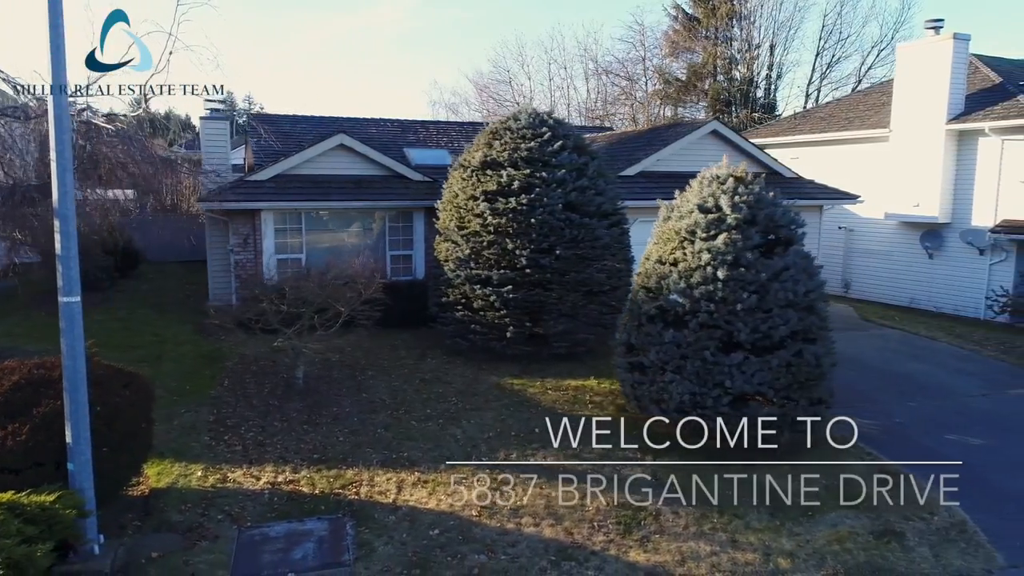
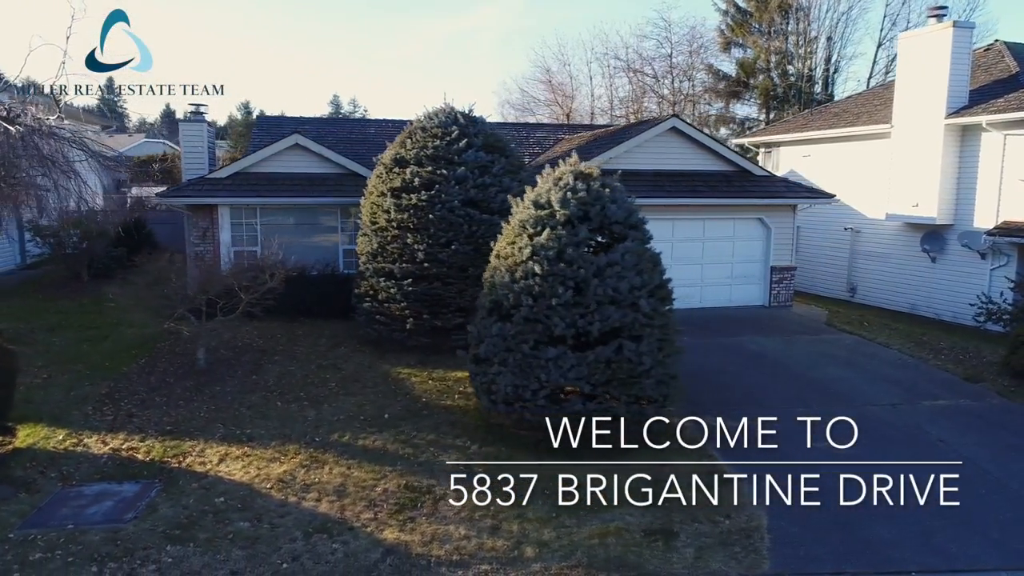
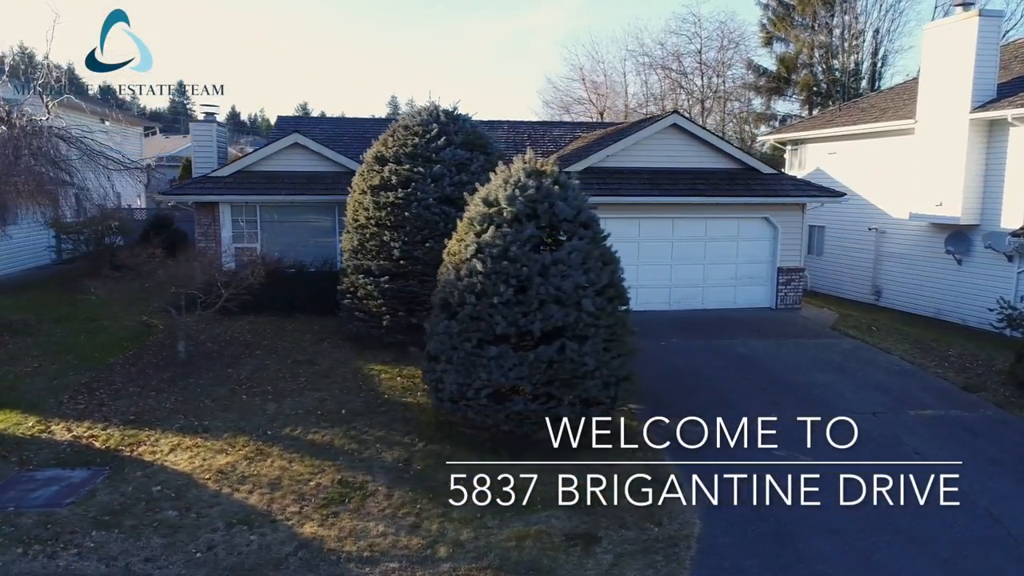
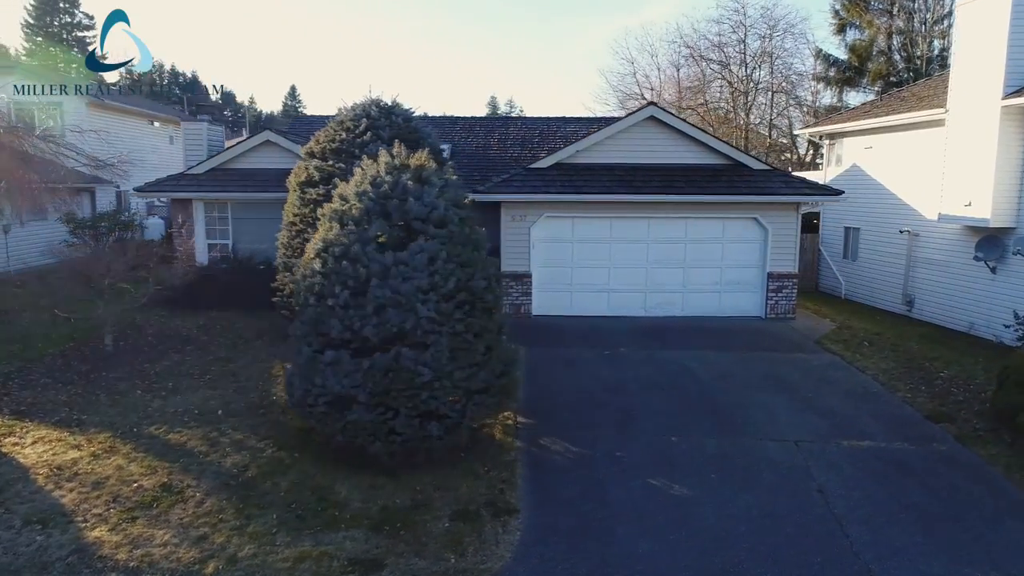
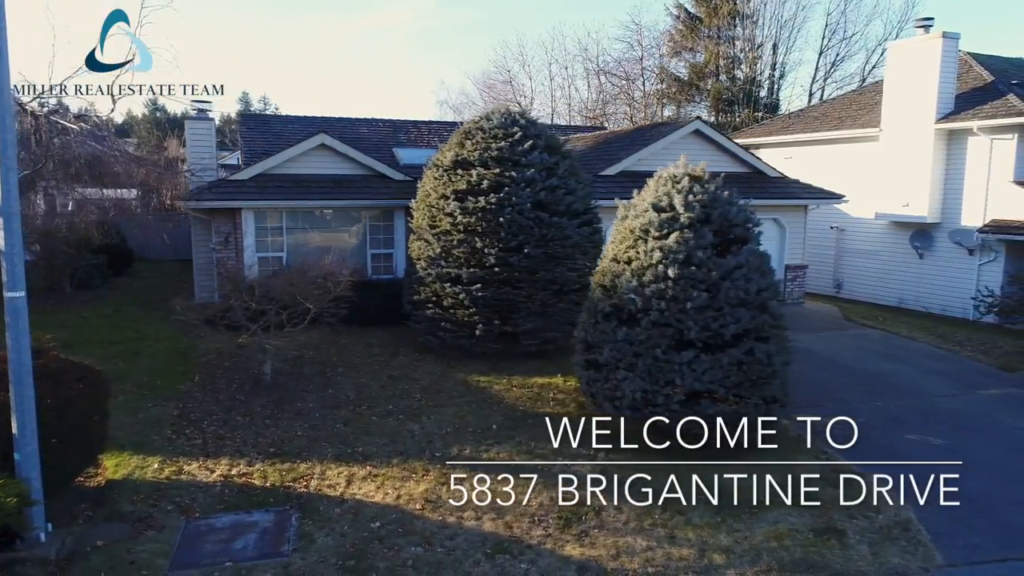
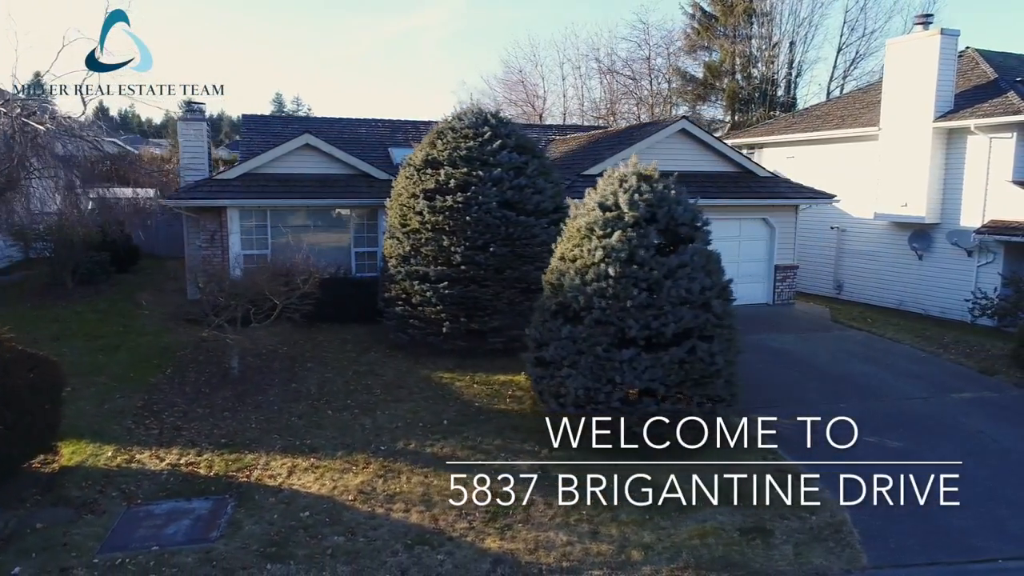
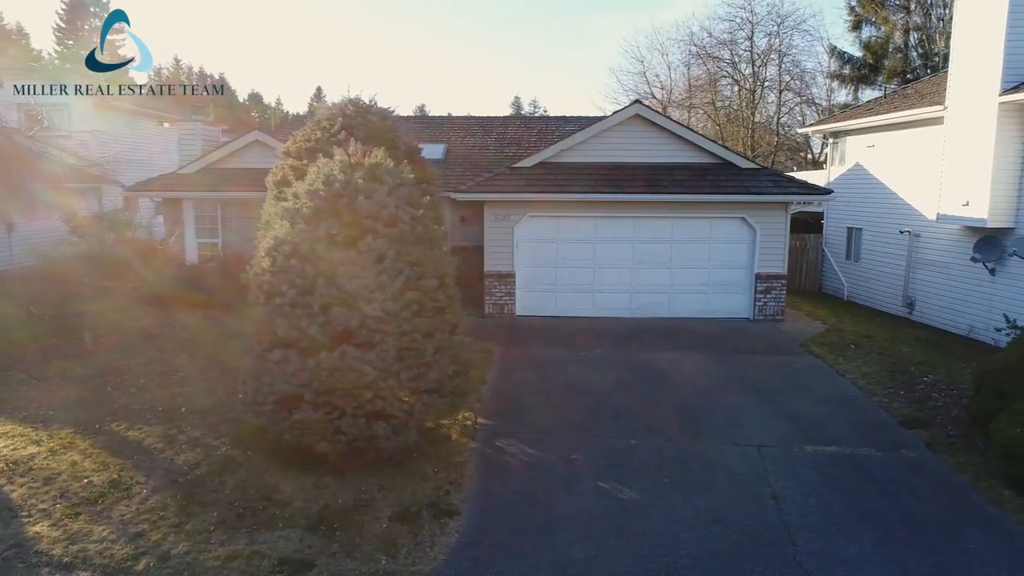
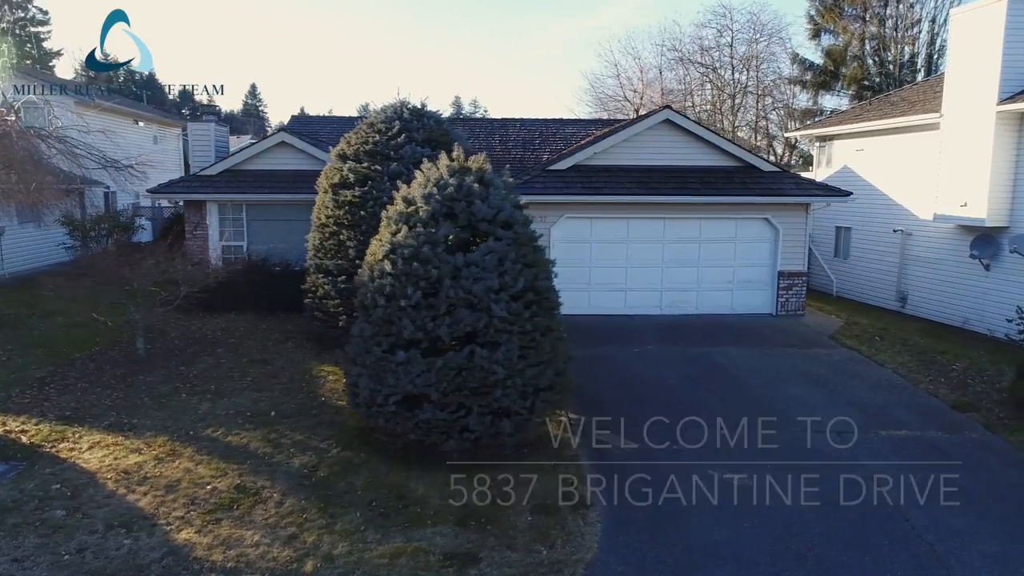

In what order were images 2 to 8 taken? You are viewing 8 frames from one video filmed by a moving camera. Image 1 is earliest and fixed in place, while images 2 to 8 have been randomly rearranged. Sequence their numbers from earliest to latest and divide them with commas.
5, 6, 2, 3, 8, 4, 7
